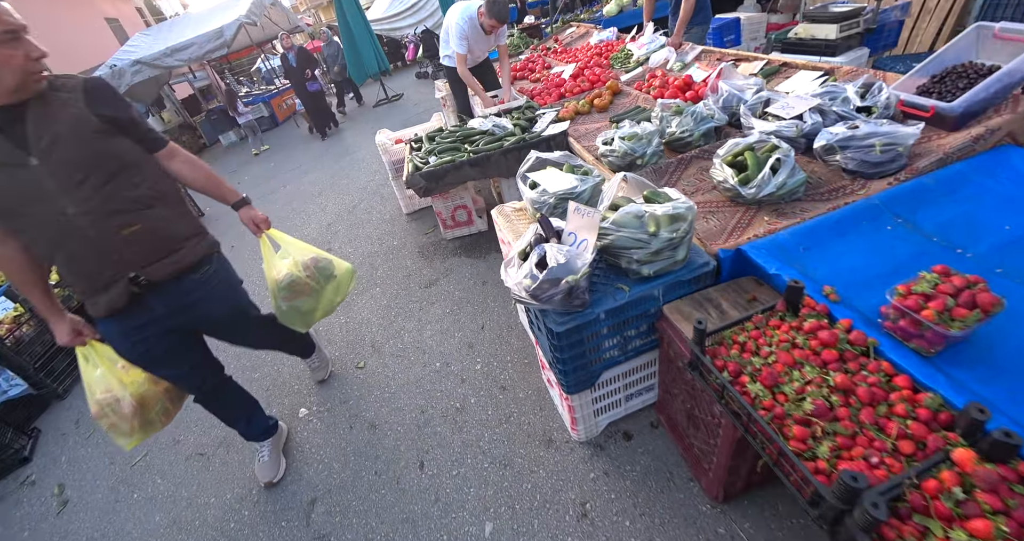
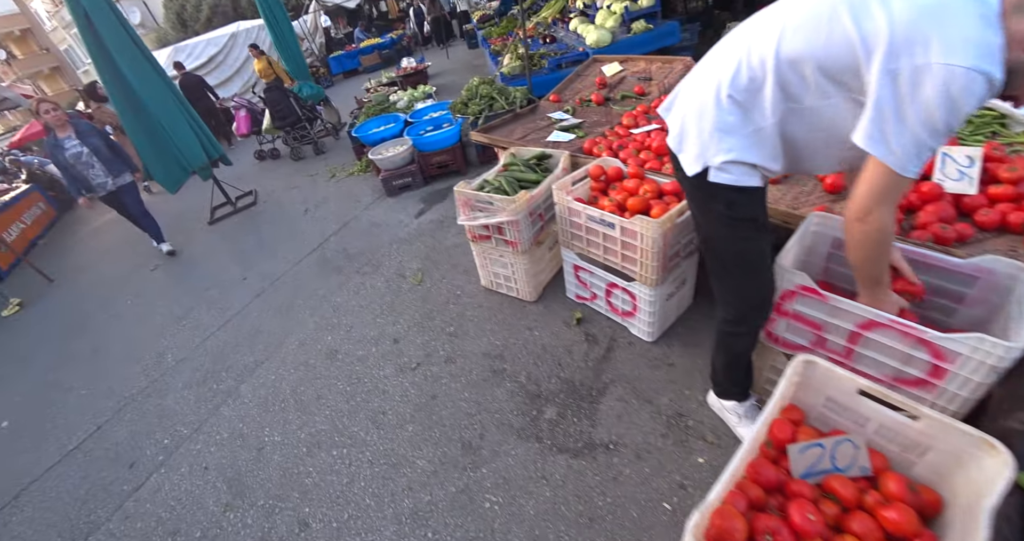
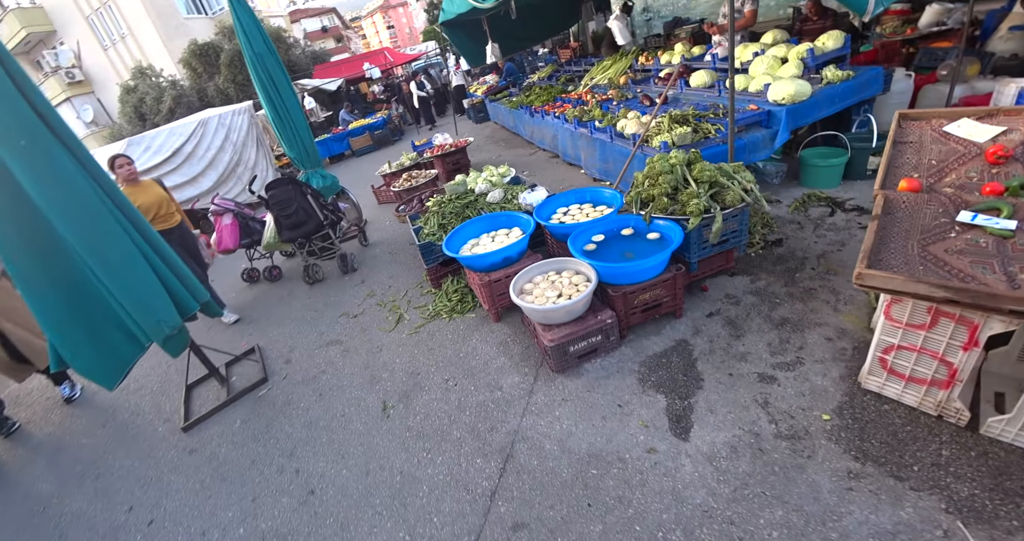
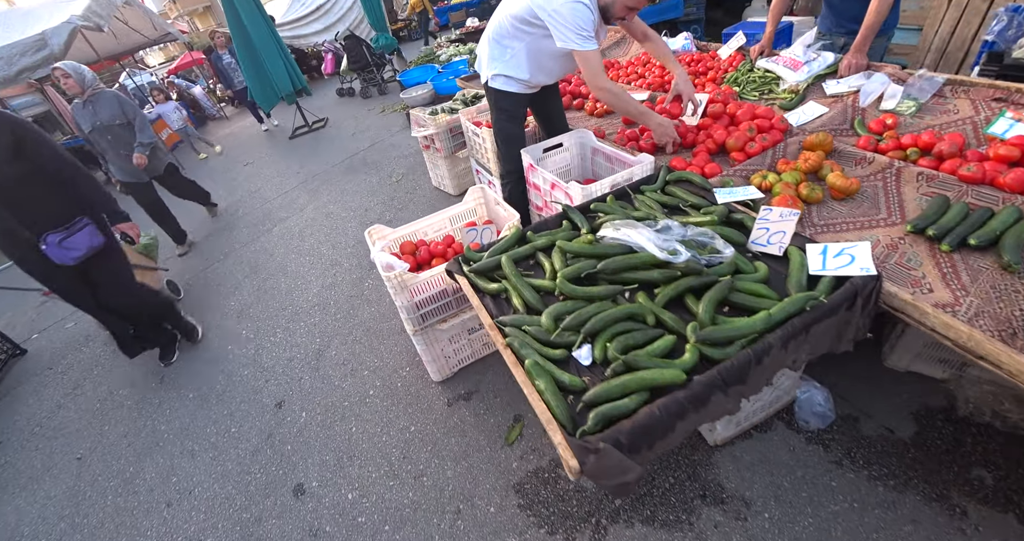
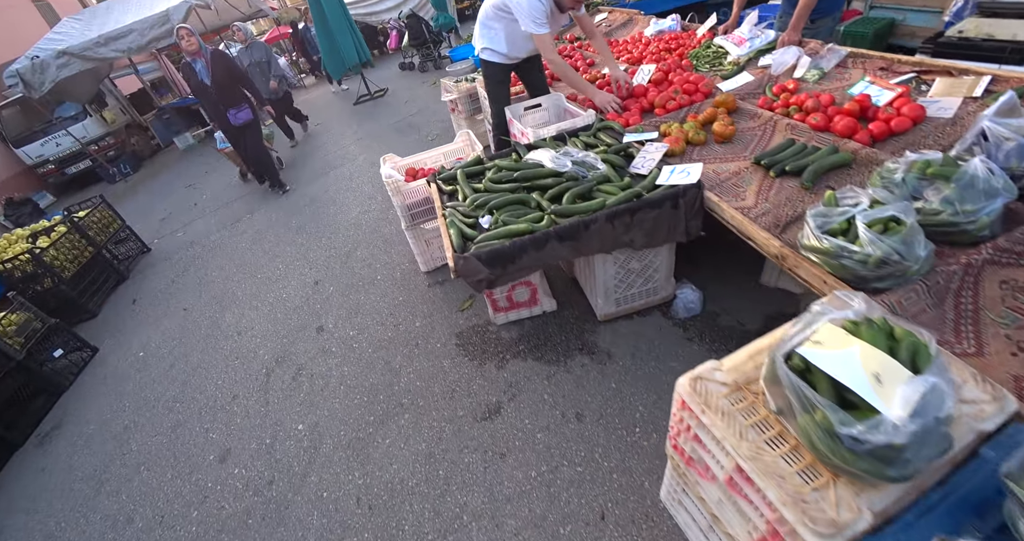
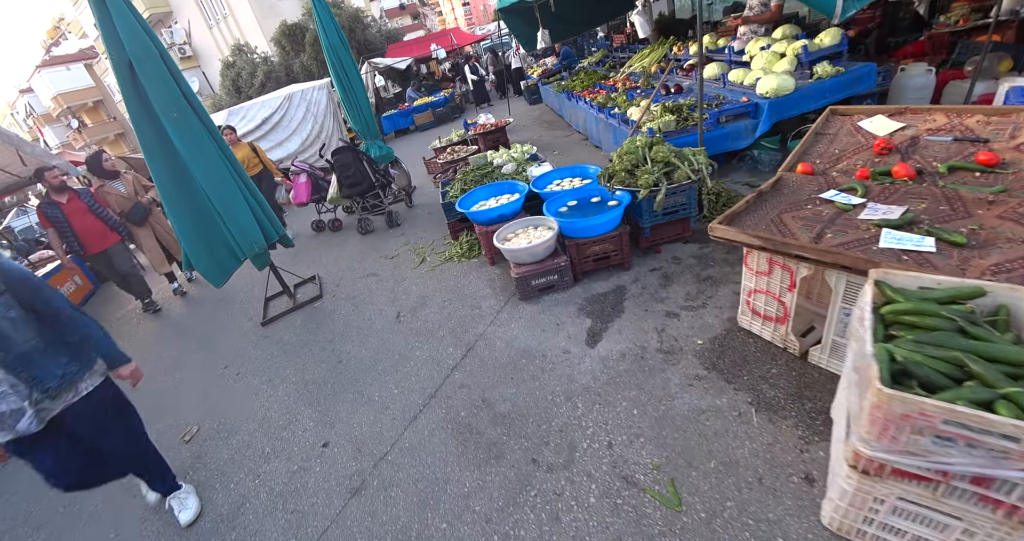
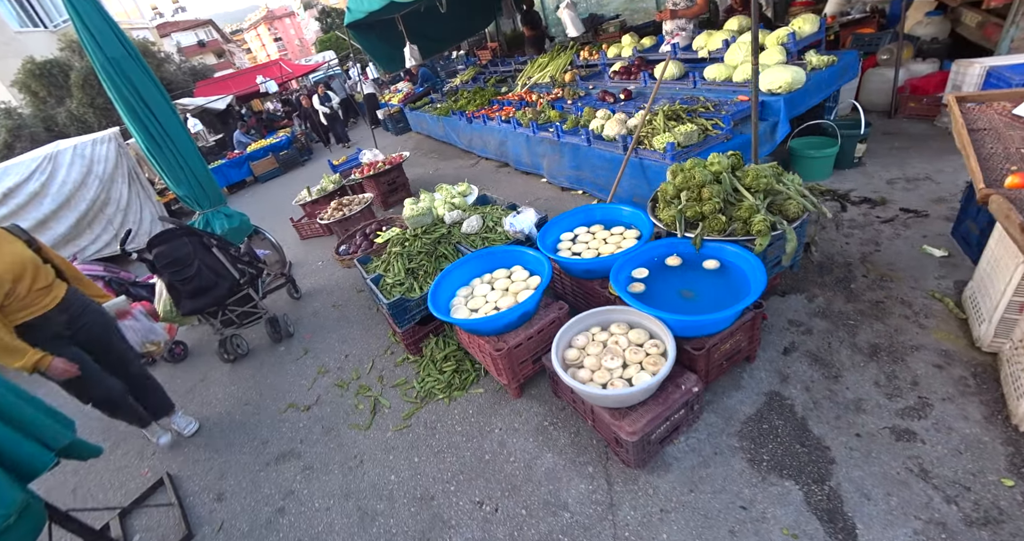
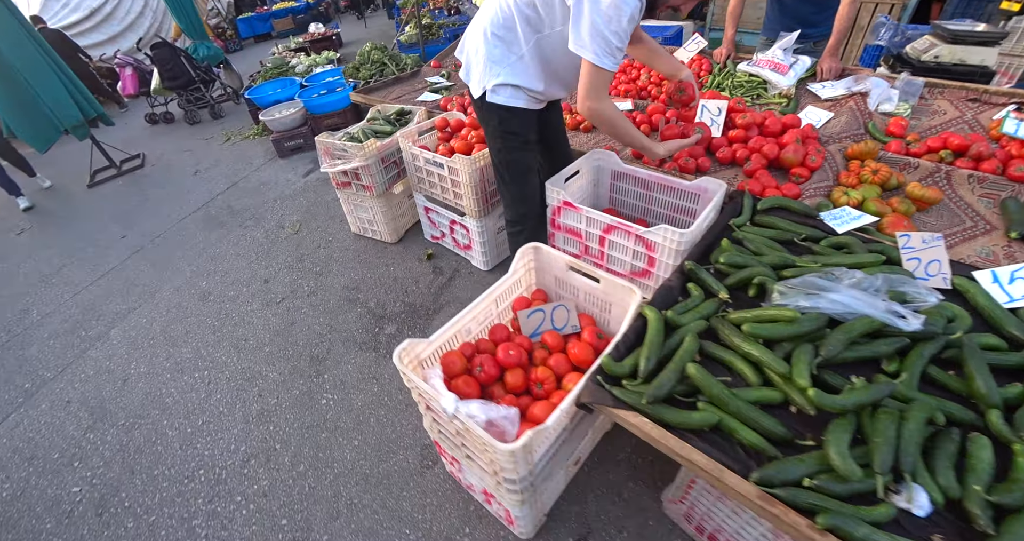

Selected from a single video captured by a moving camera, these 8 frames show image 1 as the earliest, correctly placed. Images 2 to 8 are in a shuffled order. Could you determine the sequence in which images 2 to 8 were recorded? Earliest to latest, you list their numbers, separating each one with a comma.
5, 4, 8, 2, 6, 3, 7
